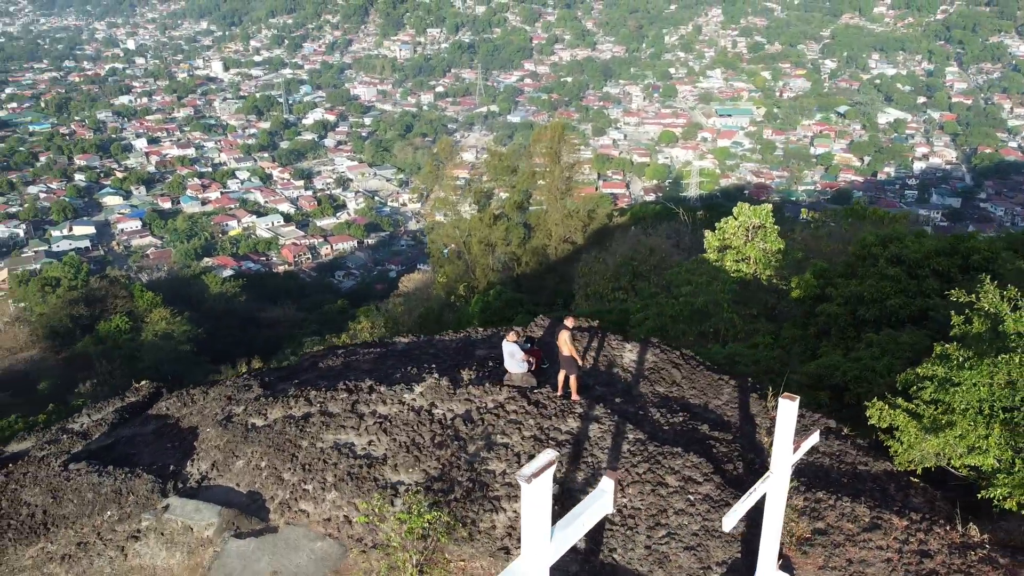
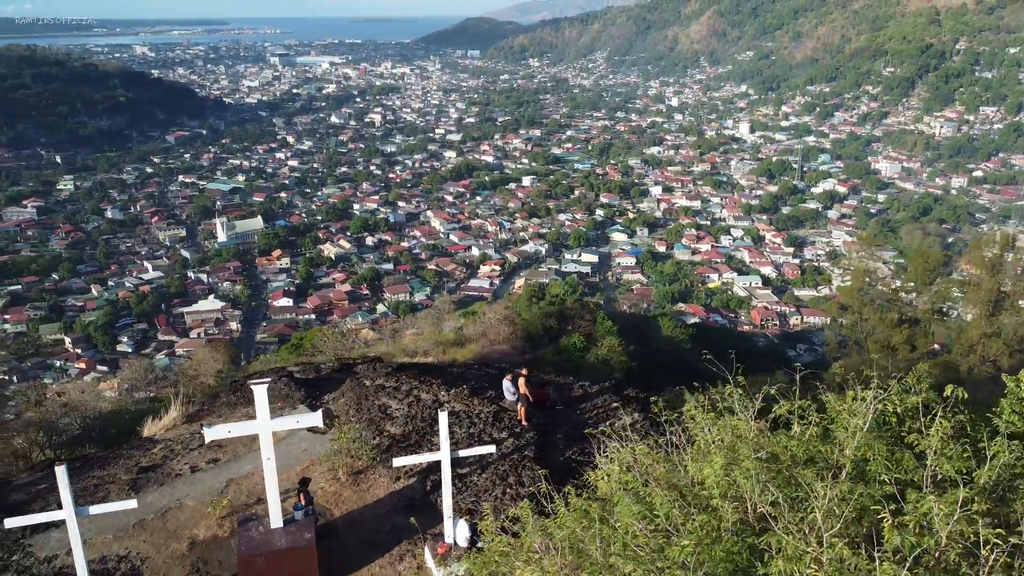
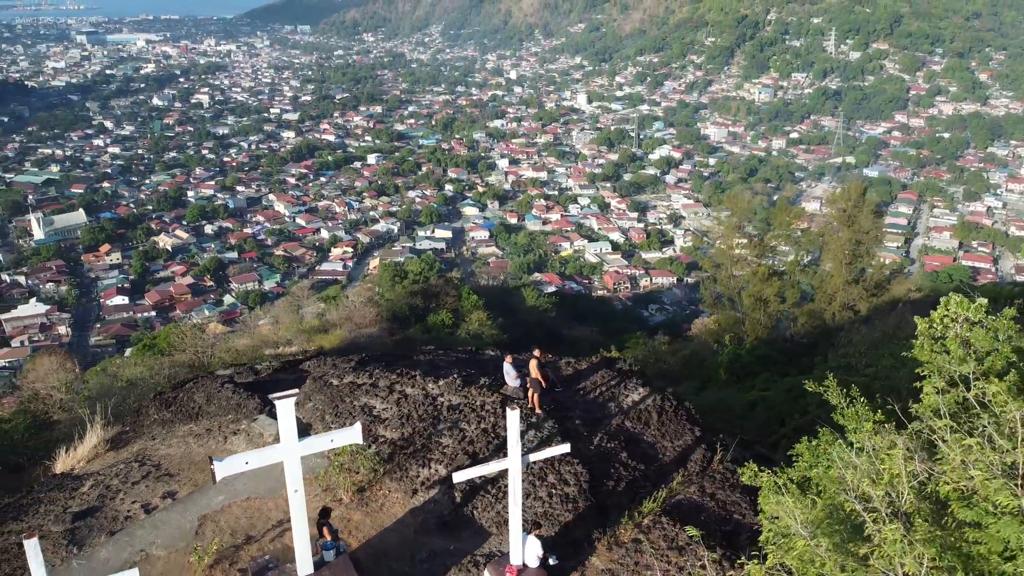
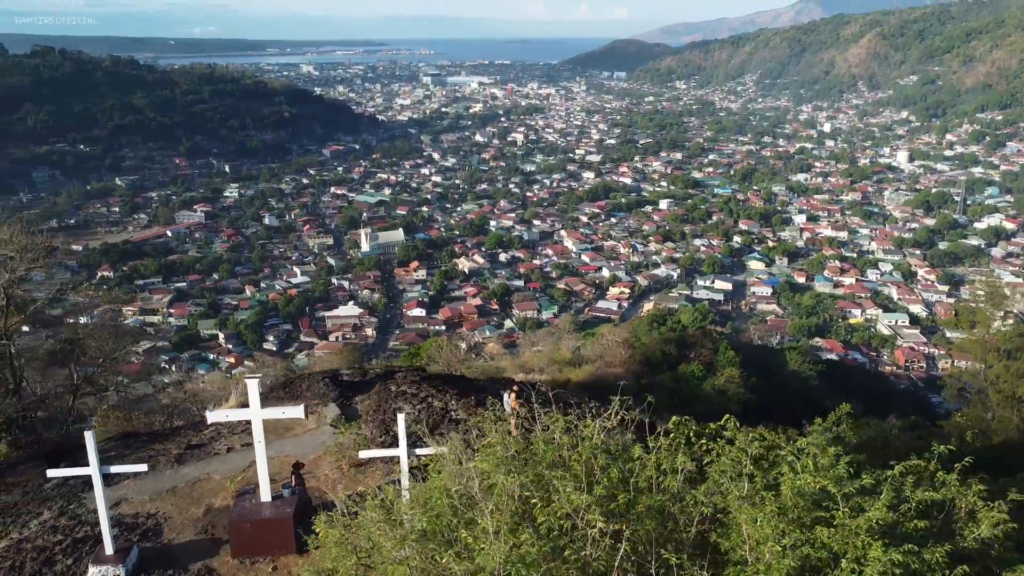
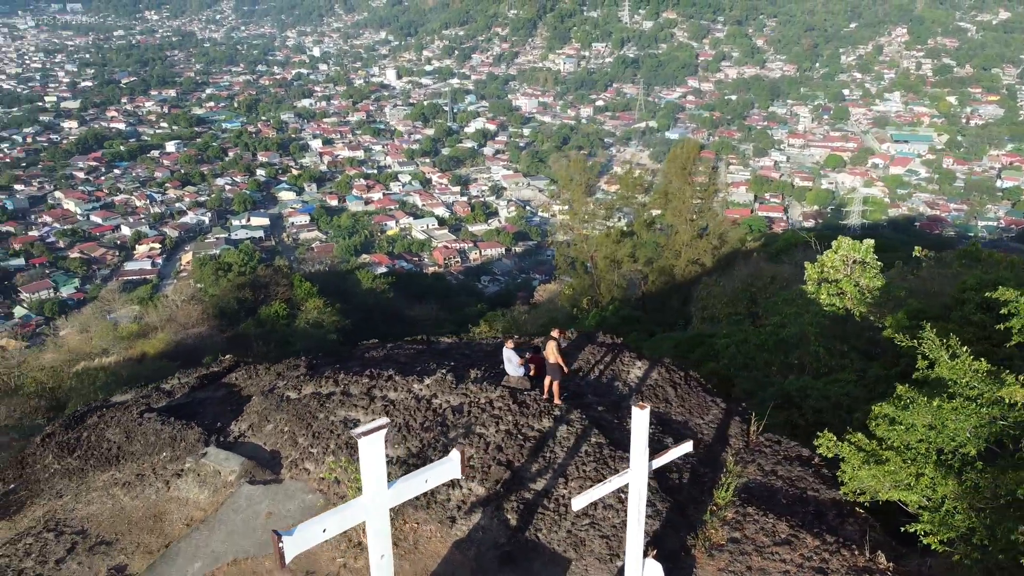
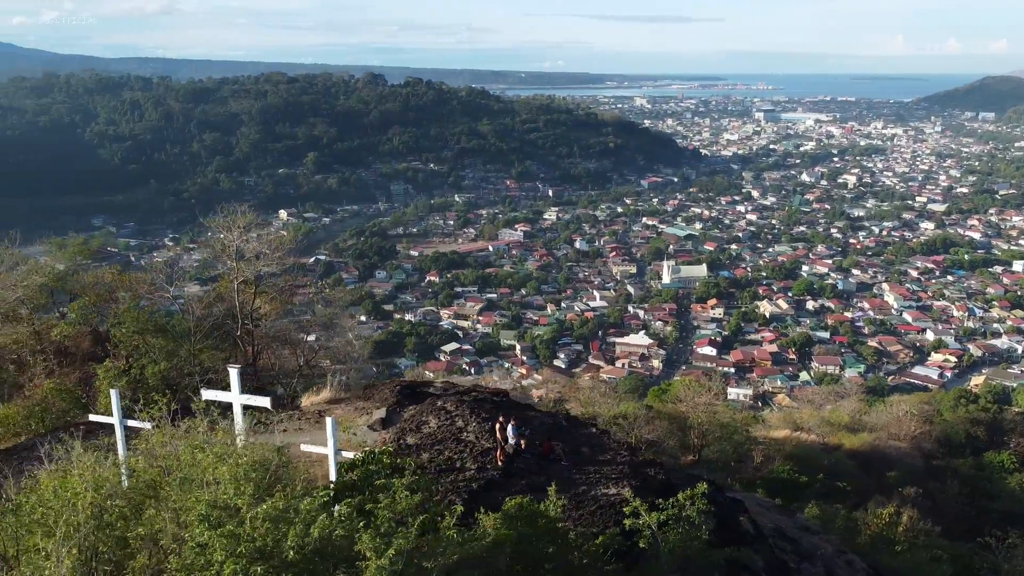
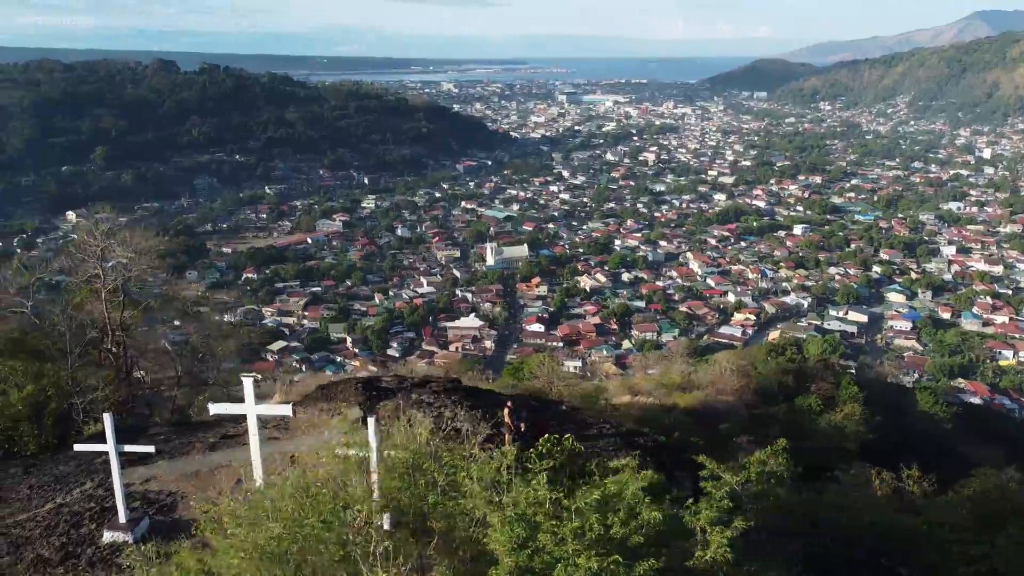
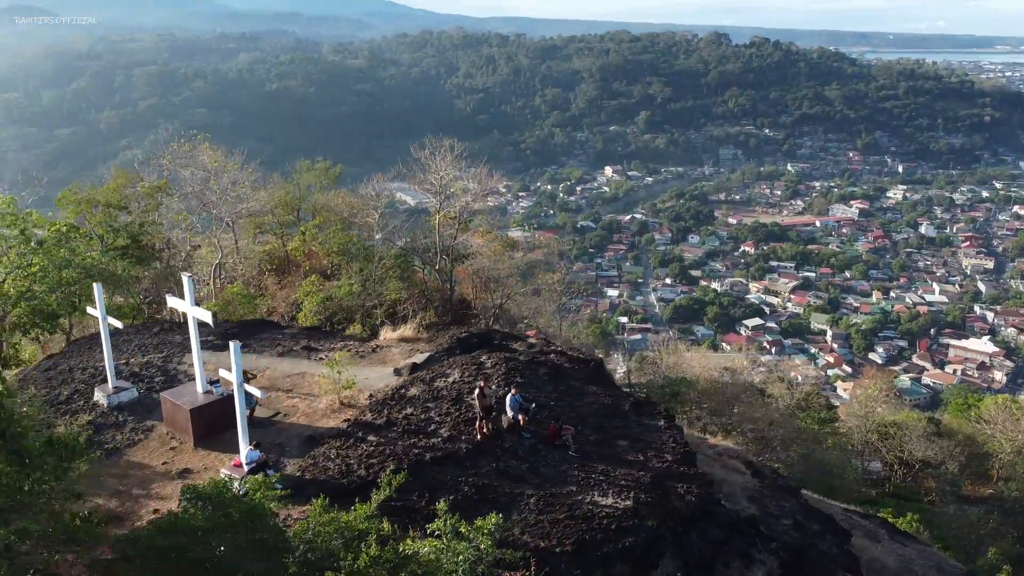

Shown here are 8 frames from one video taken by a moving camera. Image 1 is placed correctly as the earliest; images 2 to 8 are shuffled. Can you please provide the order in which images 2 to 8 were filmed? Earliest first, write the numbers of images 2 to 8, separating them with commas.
5, 3, 2, 4, 7, 6, 8
